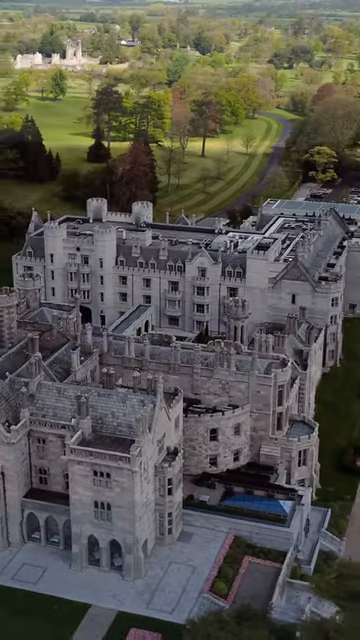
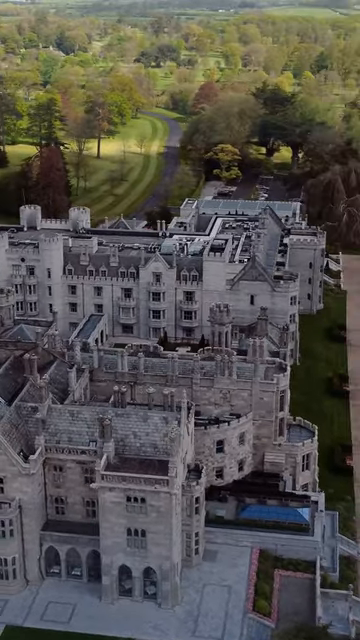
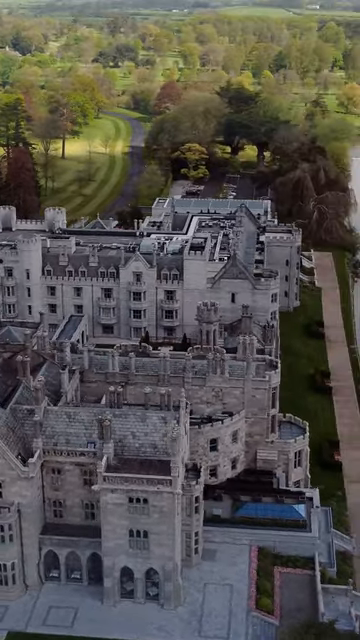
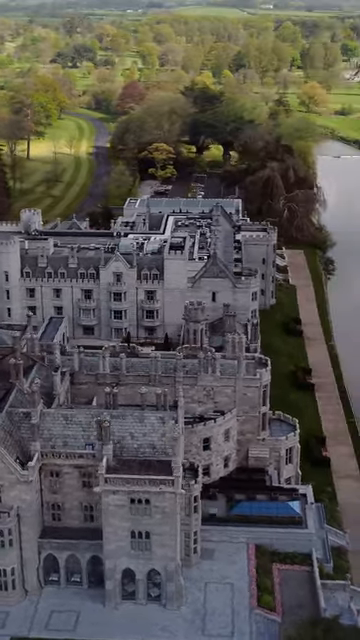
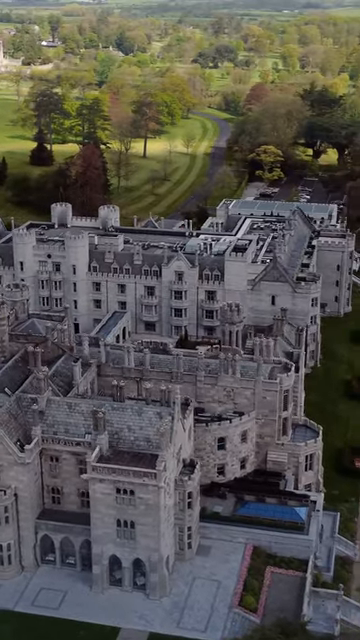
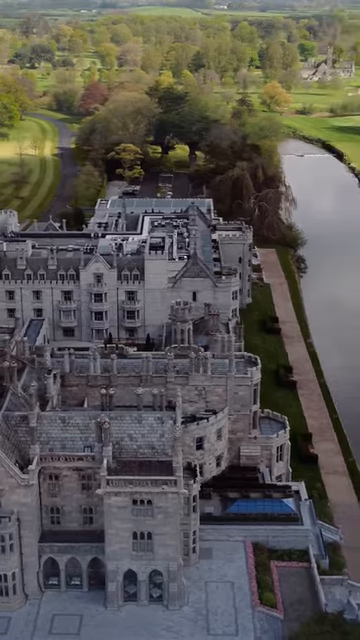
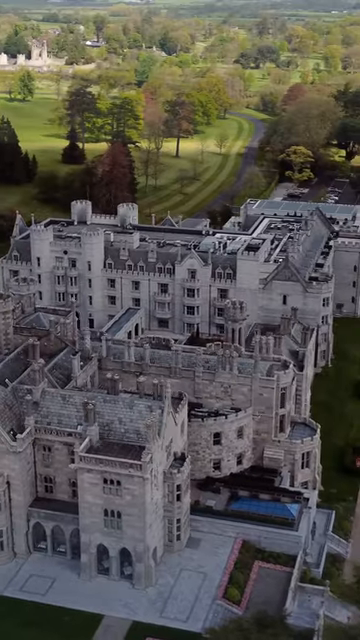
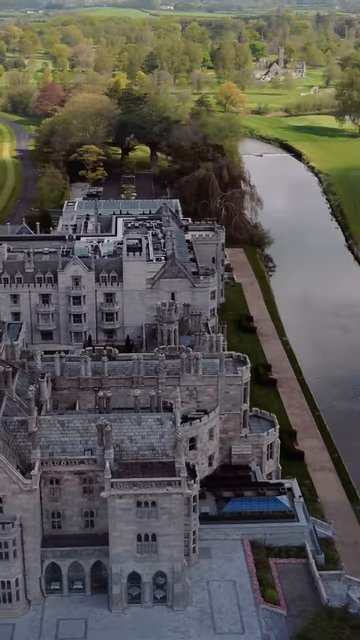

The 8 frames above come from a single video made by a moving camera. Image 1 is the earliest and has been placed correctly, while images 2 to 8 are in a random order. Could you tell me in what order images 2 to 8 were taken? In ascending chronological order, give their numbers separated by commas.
7, 5, 2, 3, 4, 6, 8
